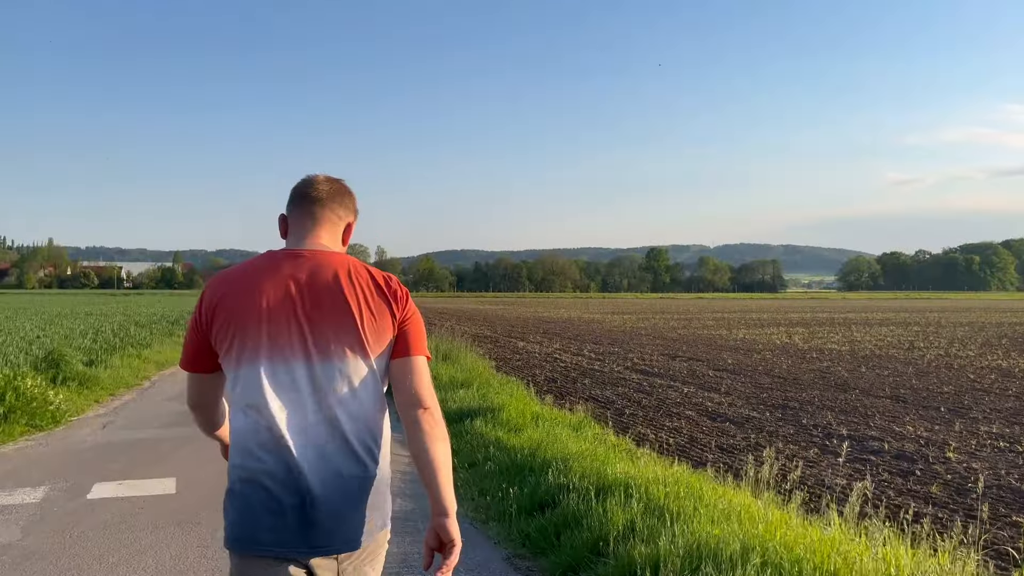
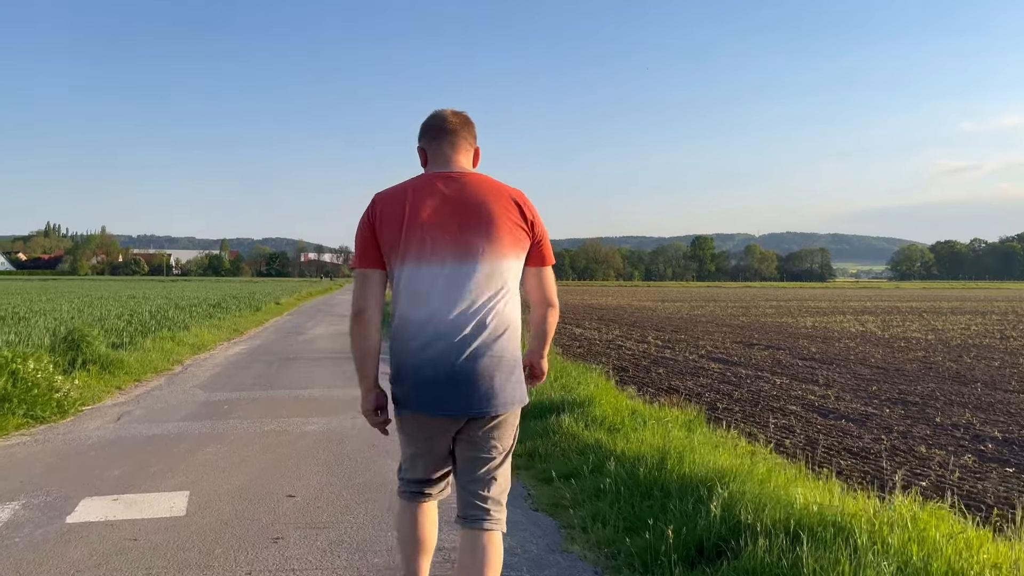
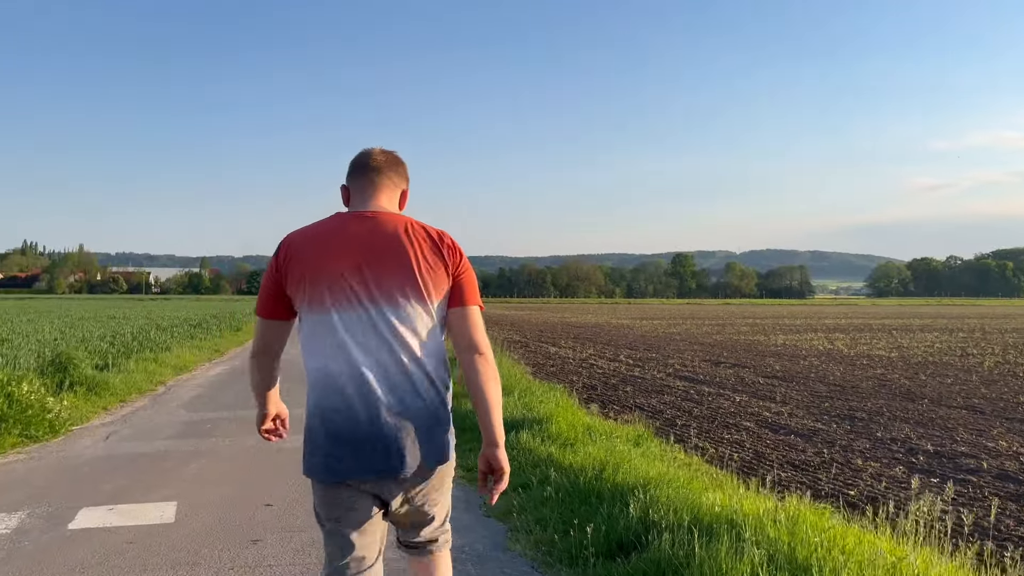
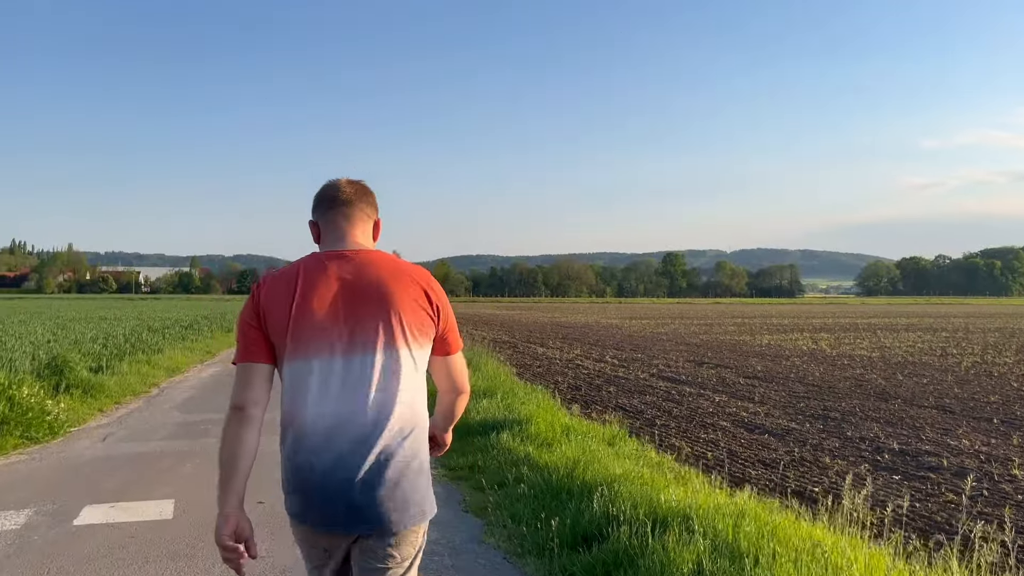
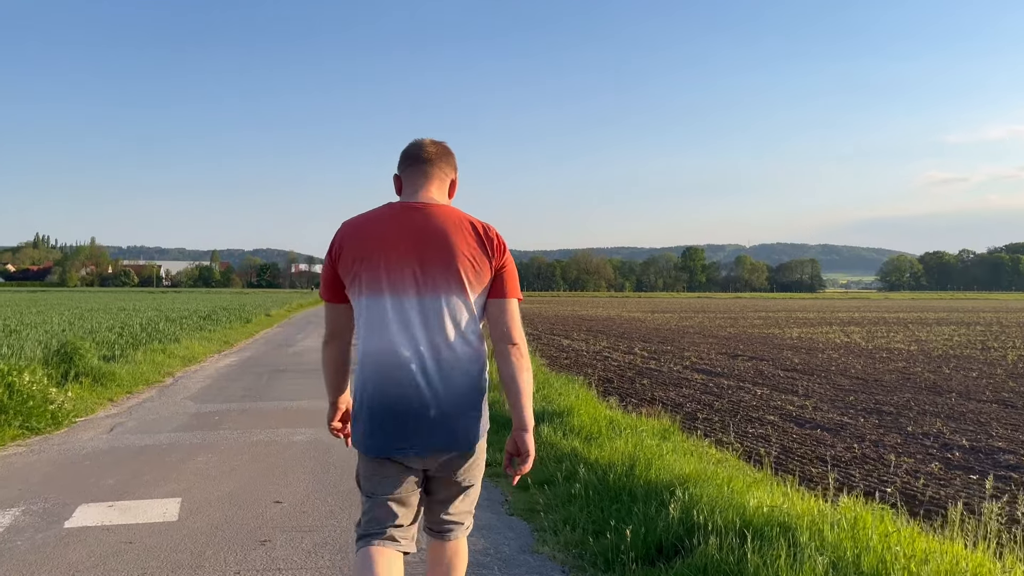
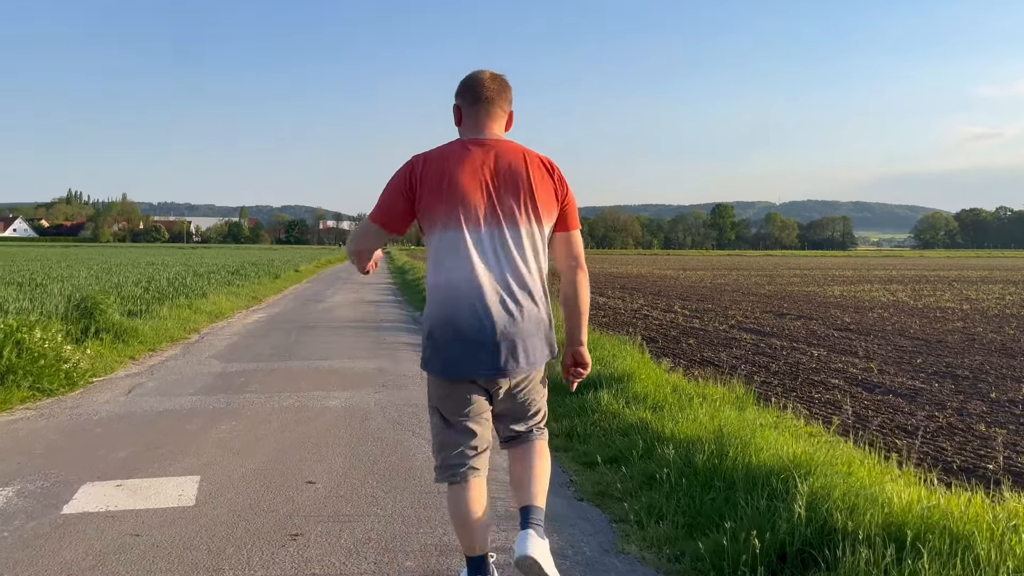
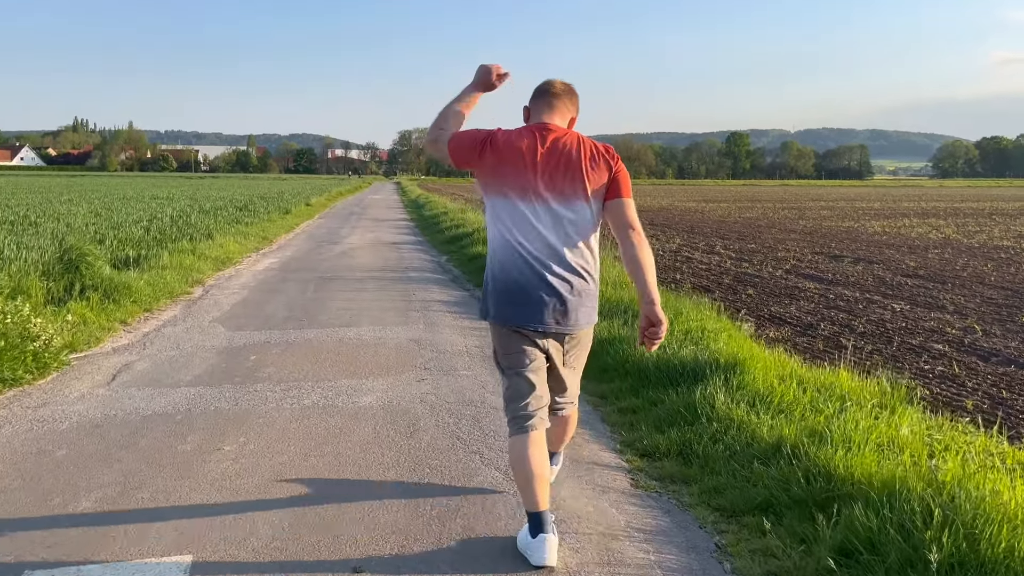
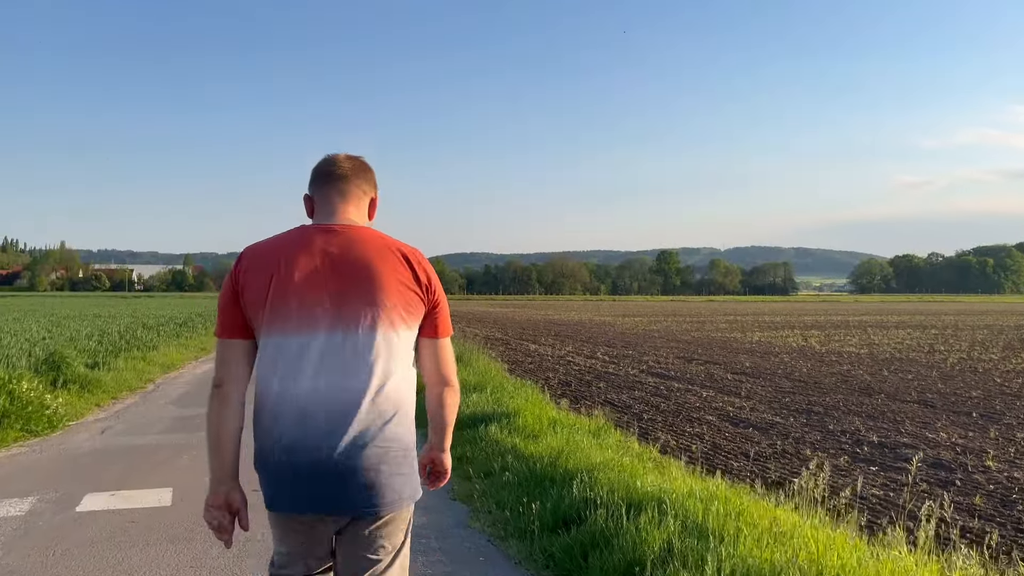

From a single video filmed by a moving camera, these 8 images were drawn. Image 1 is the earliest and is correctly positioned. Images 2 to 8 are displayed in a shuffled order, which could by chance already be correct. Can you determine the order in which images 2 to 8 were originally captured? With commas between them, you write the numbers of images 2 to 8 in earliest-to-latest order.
8, 4, 3, 5, 2, 6, 7
